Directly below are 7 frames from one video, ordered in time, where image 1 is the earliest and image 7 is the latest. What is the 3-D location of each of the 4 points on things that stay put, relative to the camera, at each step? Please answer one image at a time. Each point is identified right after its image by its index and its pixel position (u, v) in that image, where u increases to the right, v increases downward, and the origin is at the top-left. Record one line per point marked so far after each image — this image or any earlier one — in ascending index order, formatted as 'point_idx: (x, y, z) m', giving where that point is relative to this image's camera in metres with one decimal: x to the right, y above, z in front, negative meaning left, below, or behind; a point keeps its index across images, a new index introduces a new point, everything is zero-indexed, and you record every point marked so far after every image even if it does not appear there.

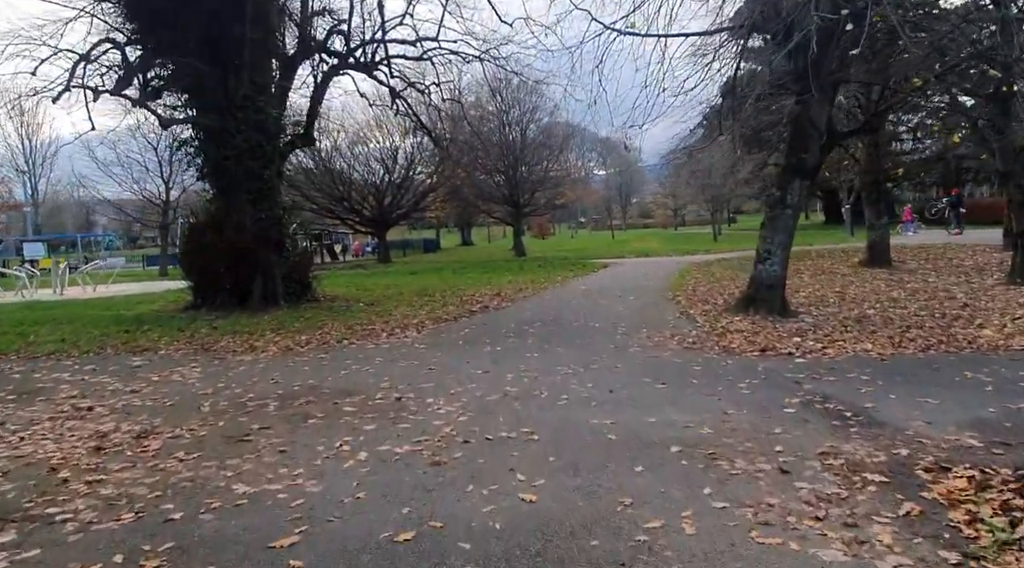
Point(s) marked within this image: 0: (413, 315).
0: (-2.0, -0.6, +14.4) m
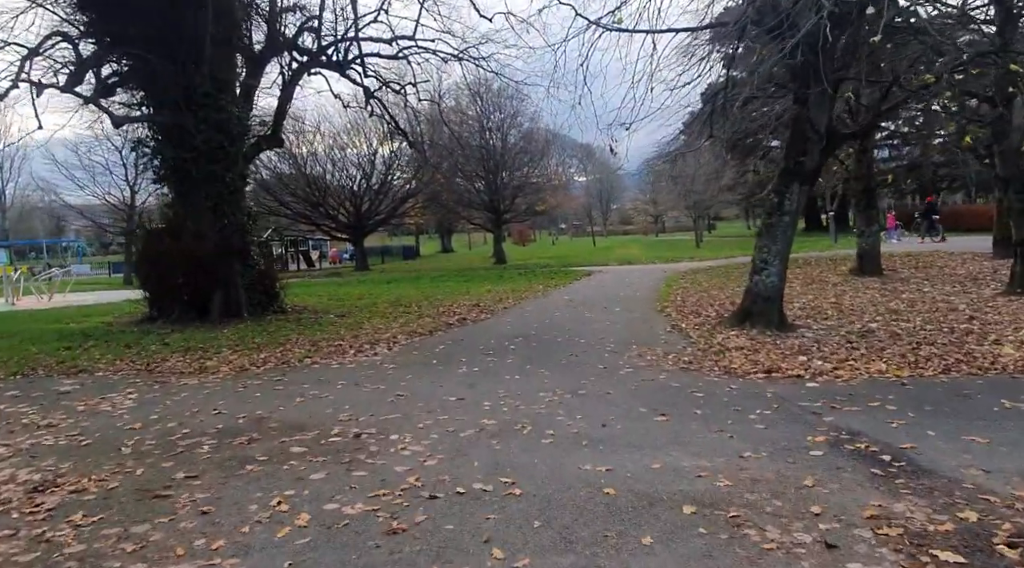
0: (-2.4, -0.9, +13.4) m
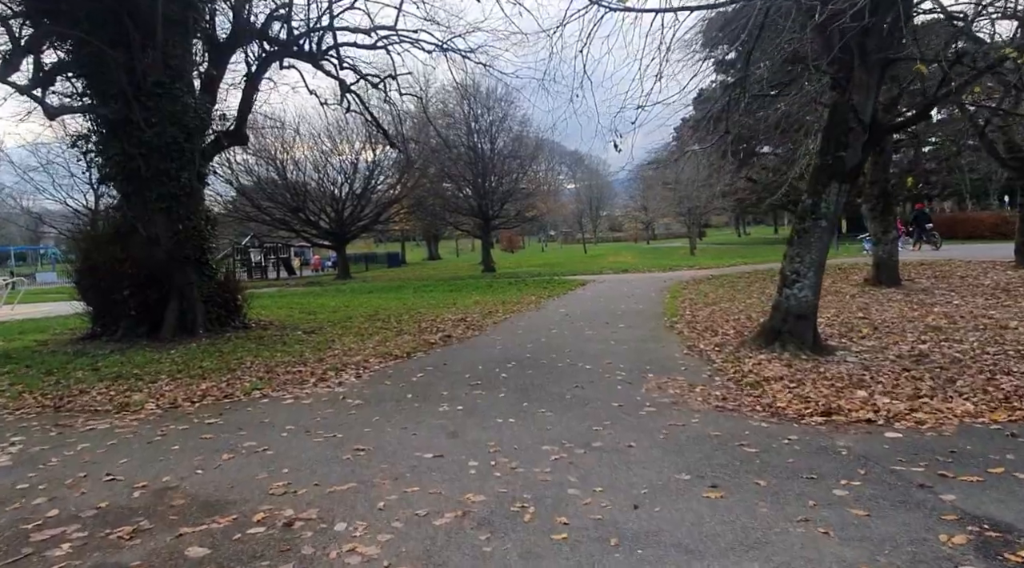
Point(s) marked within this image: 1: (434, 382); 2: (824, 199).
0: (-2.6, -1.1, +11.7) m
1: (-0.9, -1.2, +8.4) m
2: (+4.2, +1.2, +9.5) m
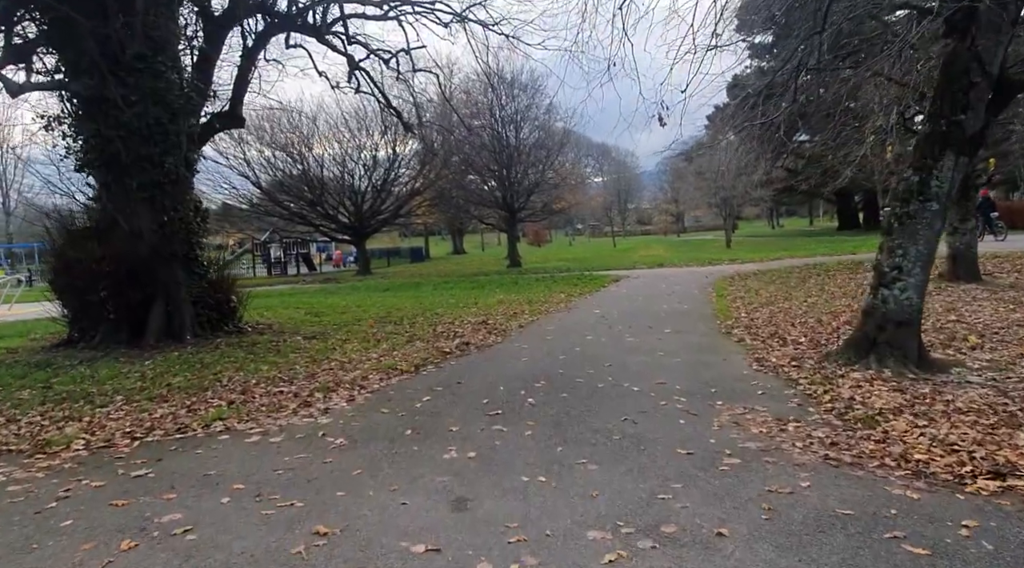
0: (-2.2, -1.1, +10.0) m
1: (-0.7, -1.2, +6.6) m
2: (+4.5, +1.2, +7.5) m
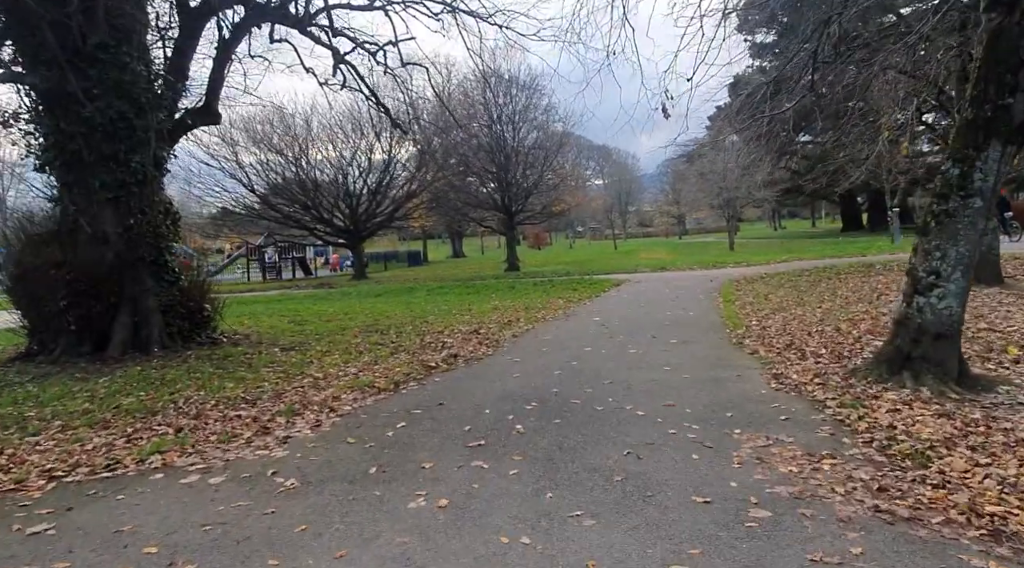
0: (-2.3, -1.2, +9.1) m
1: (-0.8, -1.3, +5.7) m
2: (+4.4, +1.1, +6.6) m
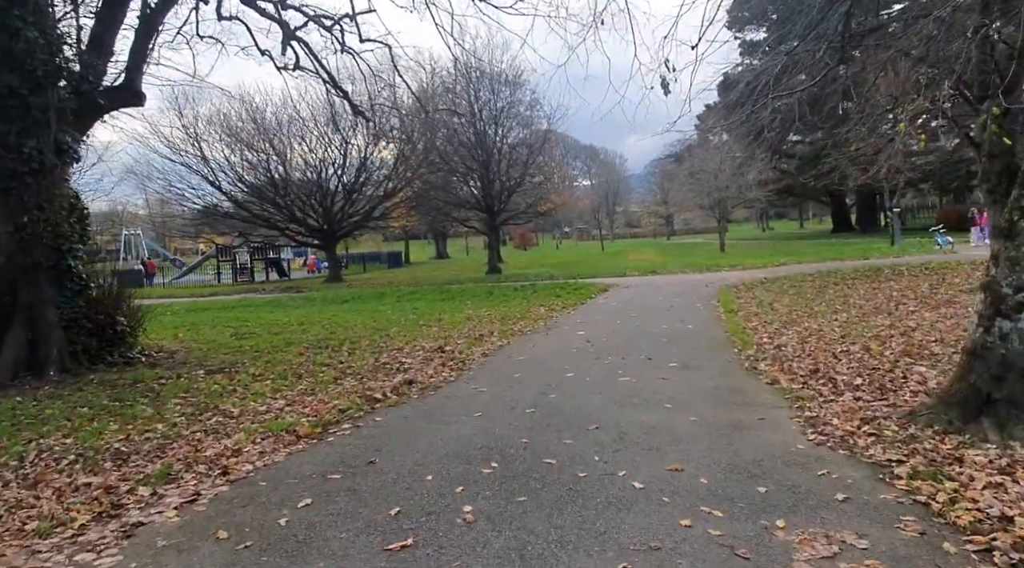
0: (-2.7, -1.3, +7.3) m
1: (-1.1, -1.4, +3.9) m
2: (+4.1, +0.9, +4.9) m
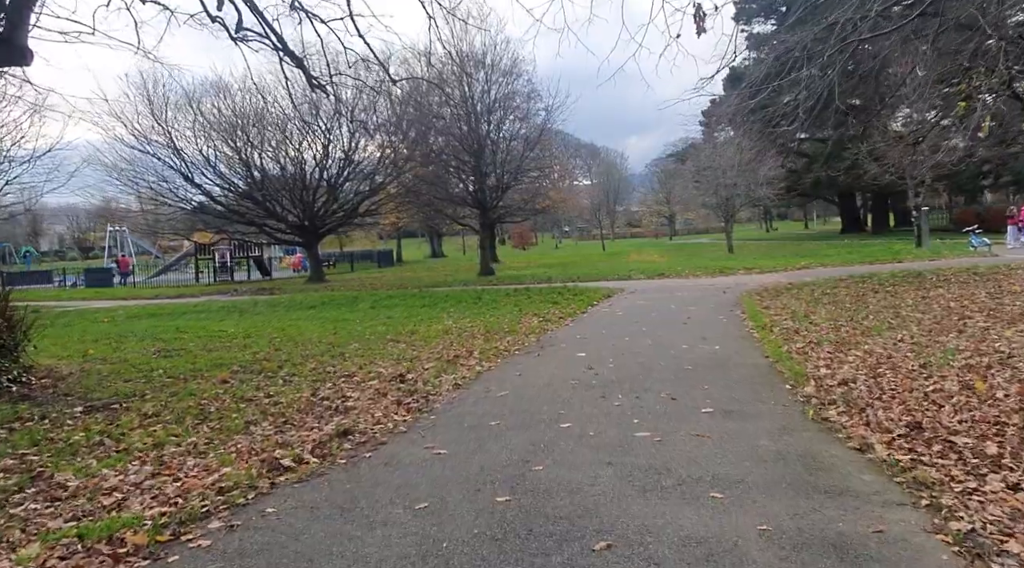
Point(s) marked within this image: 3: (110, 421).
0: (-2.9, -1.4, +4.9) m
1: (-1.4, -1.6, +1.6) m
2: (+3.8, +0.8, +2.5) m
3: (-4.0, -1.3, +7.0) m
